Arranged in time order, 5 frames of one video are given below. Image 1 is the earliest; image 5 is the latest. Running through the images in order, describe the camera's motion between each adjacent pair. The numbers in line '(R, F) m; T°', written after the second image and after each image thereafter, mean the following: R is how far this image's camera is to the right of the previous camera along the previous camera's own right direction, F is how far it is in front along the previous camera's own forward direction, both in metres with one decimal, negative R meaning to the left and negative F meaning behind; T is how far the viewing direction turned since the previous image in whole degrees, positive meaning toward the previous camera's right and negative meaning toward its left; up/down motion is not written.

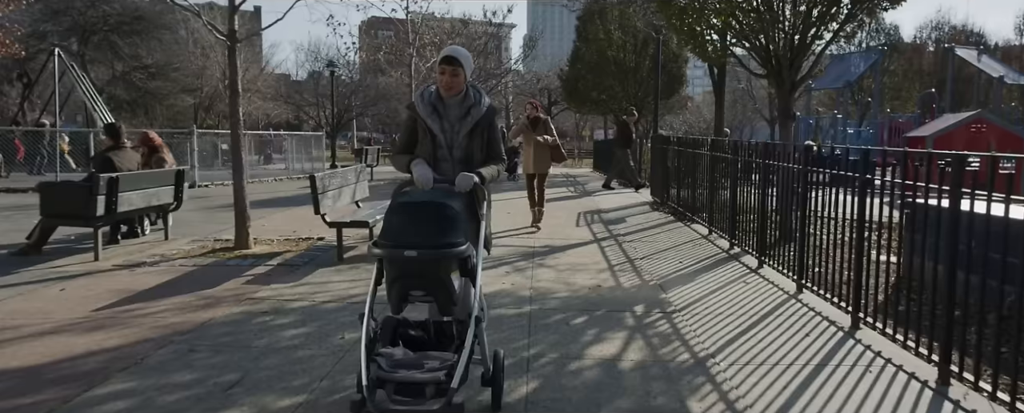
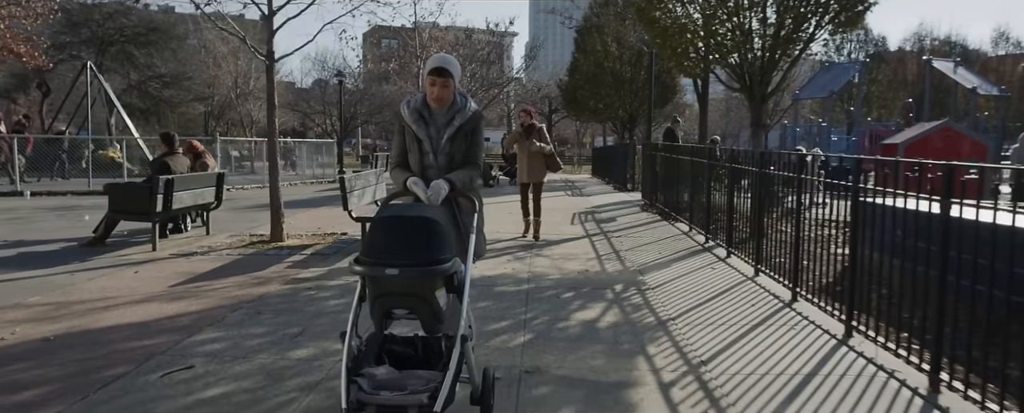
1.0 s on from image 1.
(0.0, -1.1) m; 0°
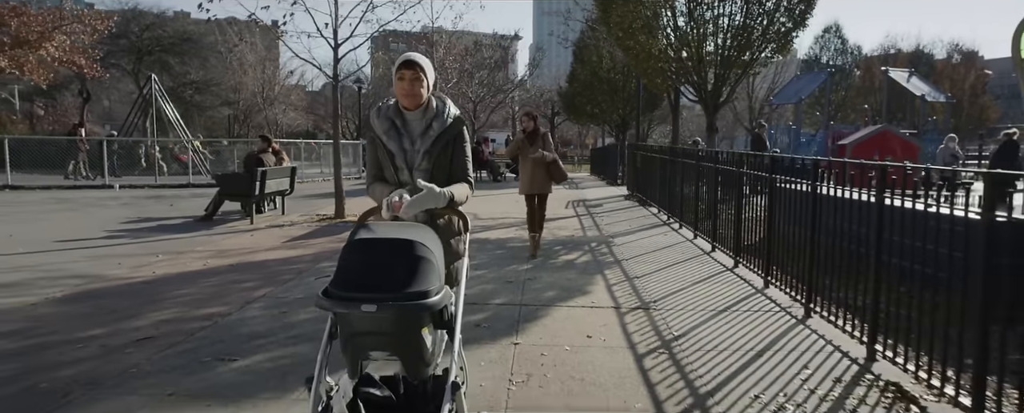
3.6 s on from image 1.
(0.0, -2.7) m; 0°
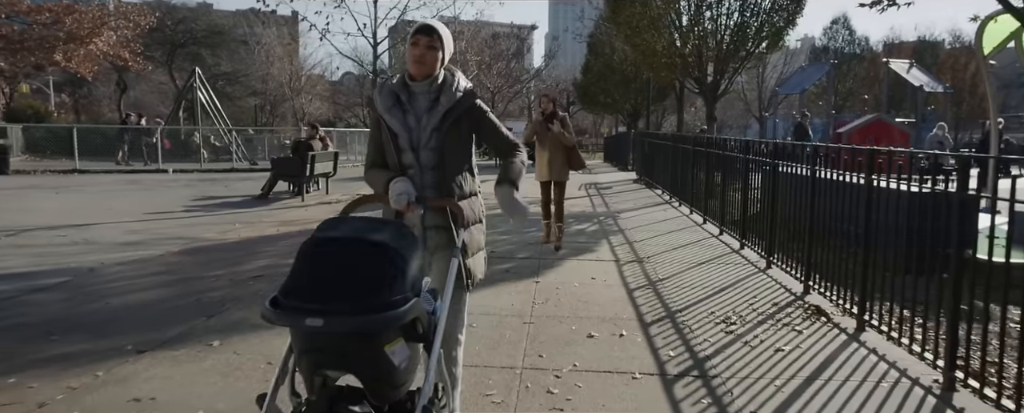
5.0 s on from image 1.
(-0.1, -1.4) m; -1°
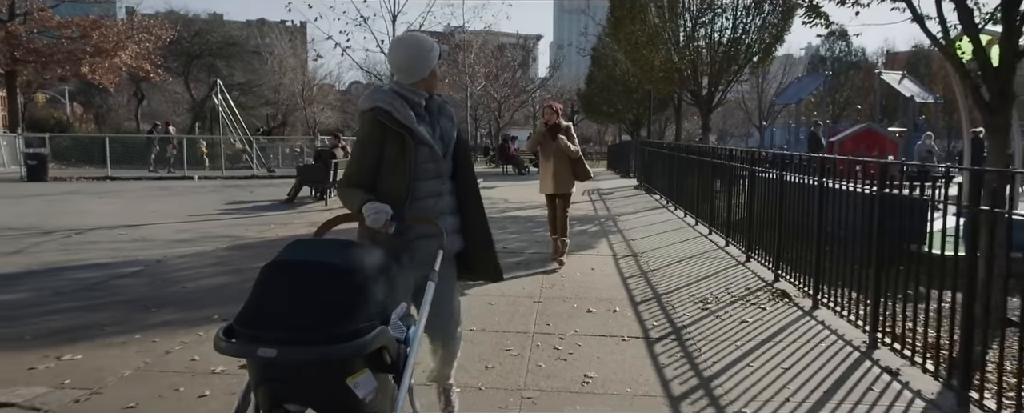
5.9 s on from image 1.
(-0.1, -0.9) m; 0°
